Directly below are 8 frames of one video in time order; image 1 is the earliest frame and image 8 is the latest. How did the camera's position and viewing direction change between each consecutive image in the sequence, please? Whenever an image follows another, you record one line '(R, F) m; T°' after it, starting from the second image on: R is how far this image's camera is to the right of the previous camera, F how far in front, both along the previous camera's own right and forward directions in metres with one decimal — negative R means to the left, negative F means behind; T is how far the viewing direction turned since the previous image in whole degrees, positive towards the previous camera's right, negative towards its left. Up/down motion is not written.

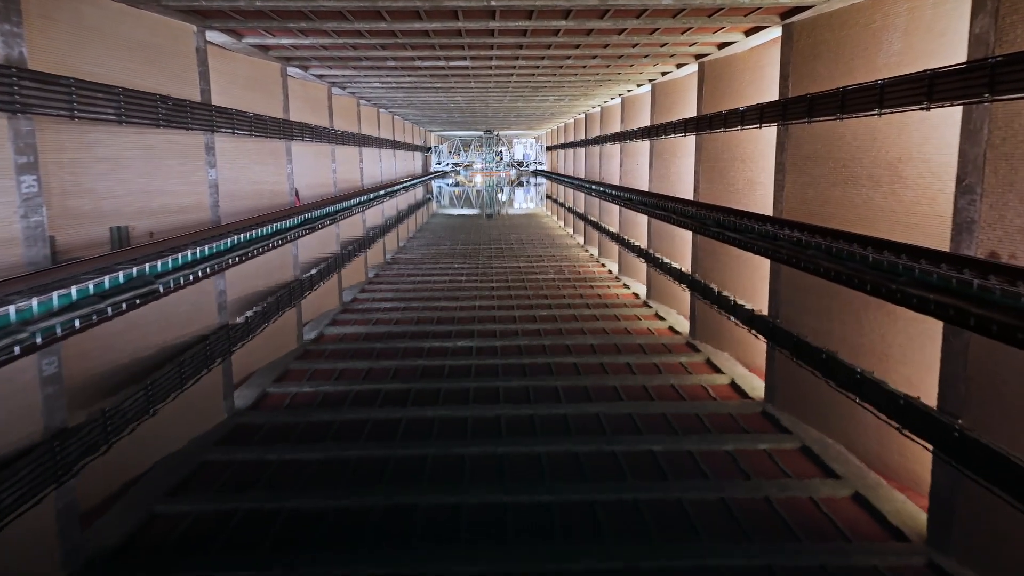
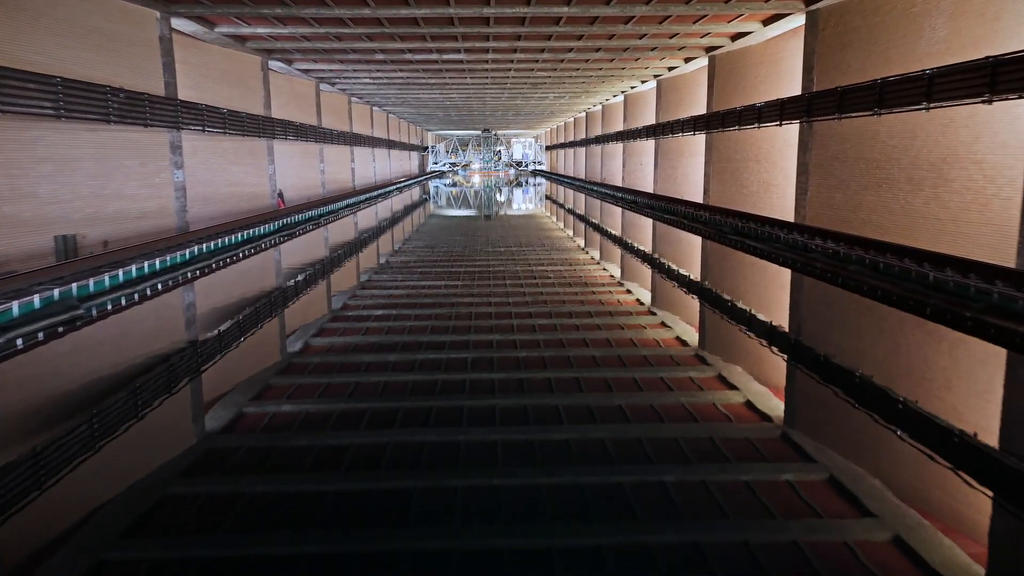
(0.0, +0.5) m; 0°
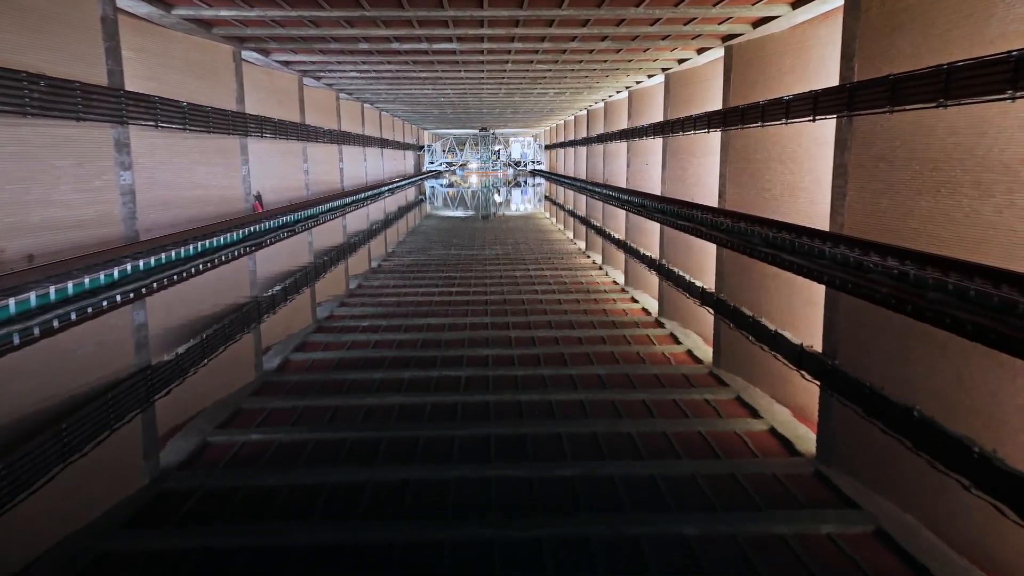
(0.0, +0.7) m; 0°
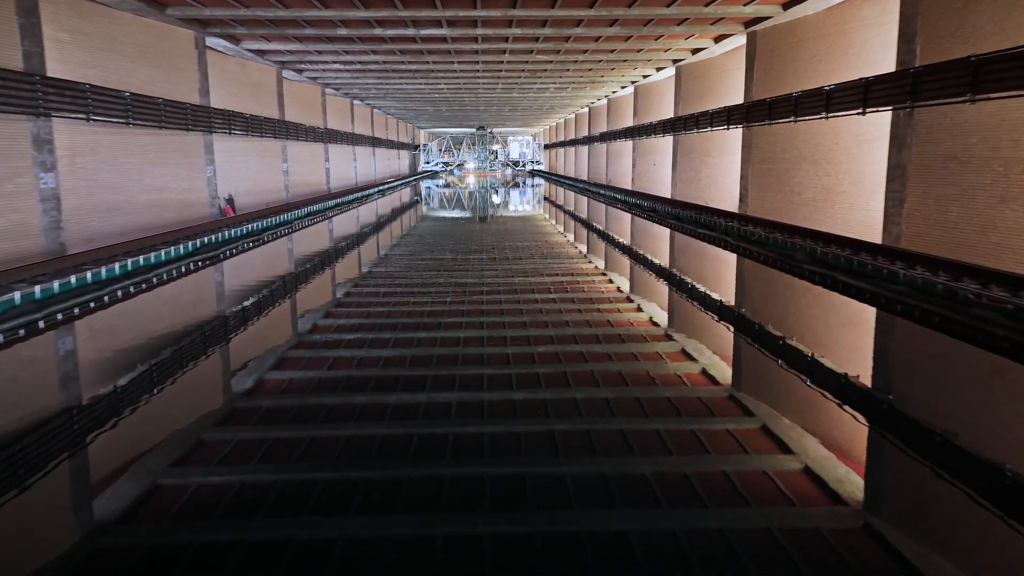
(0.0, +0.7) m; 0°
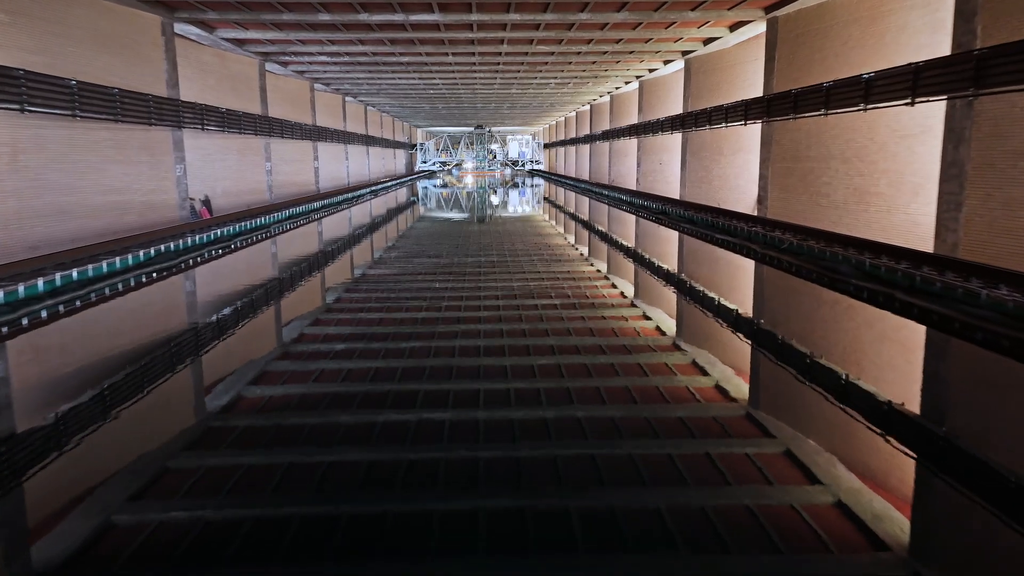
(0.0, +0.5) m; 0°
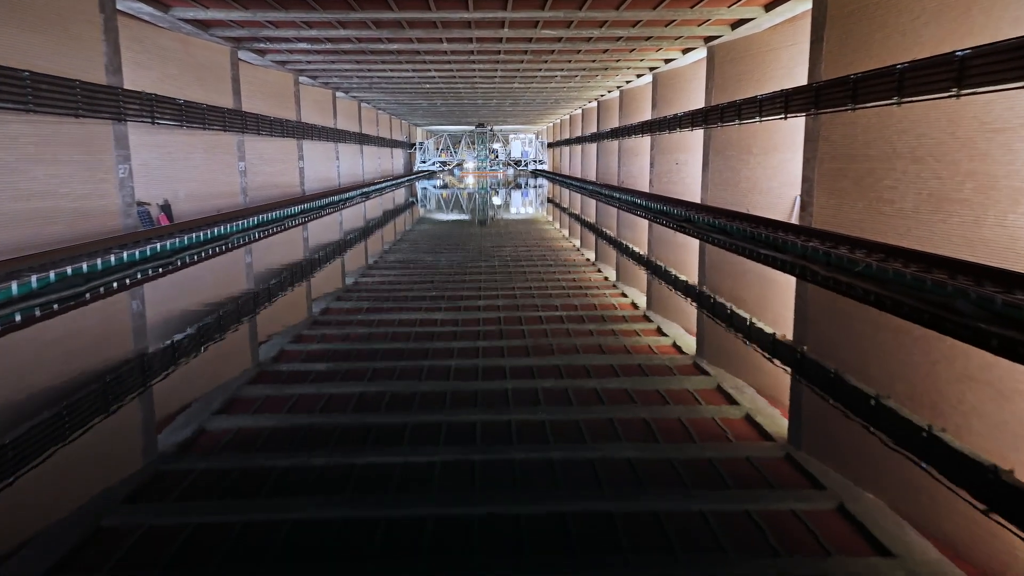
(0.0, +0.9) m; 0°
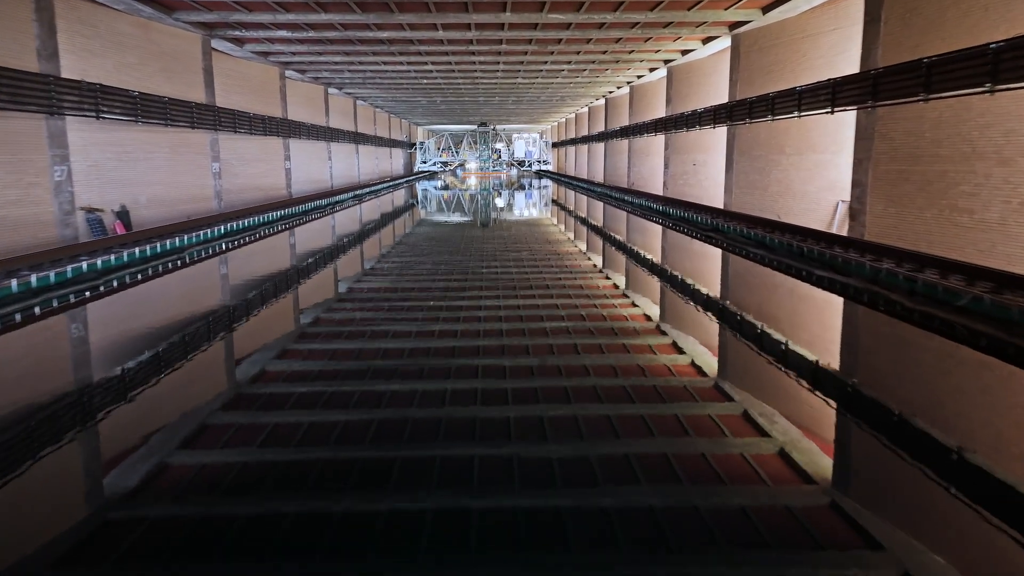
(0.0, +0.7) m; 0°
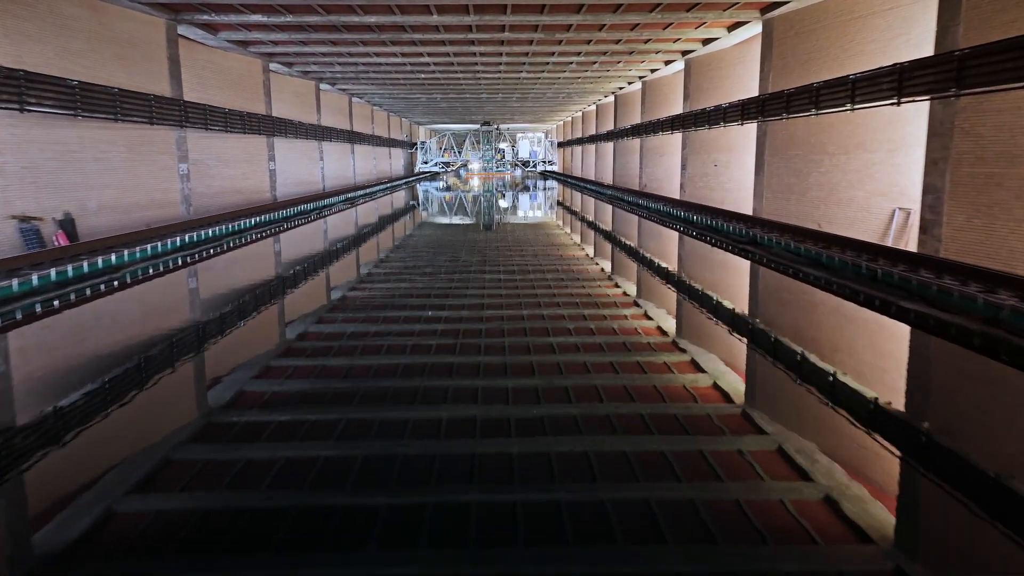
(0.0, +0.7) m; 0°
